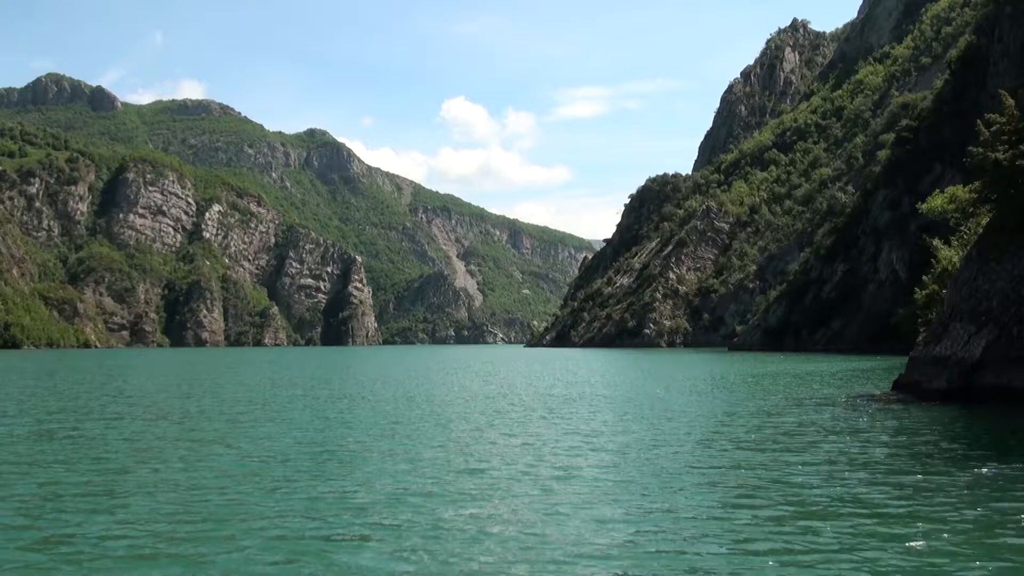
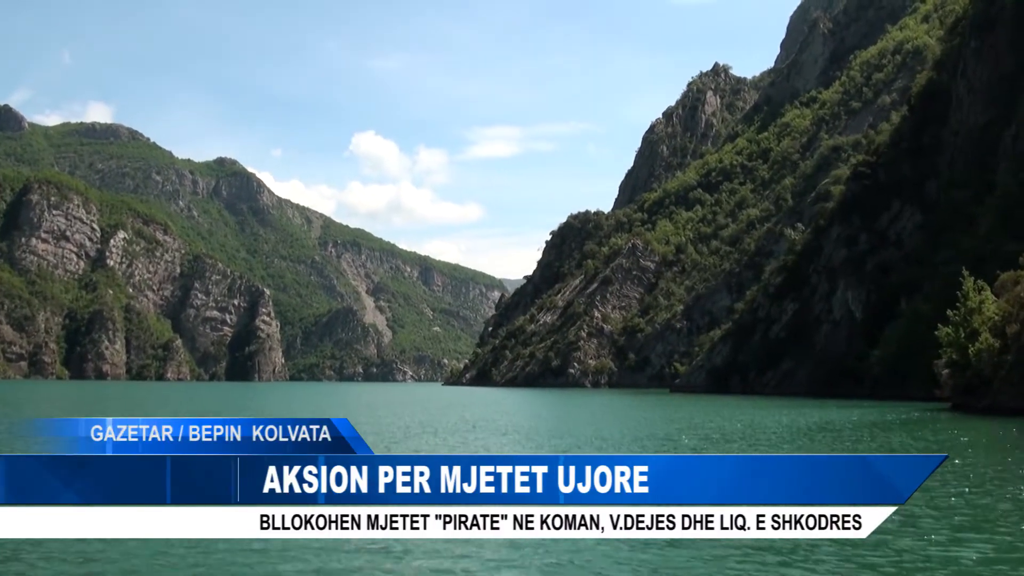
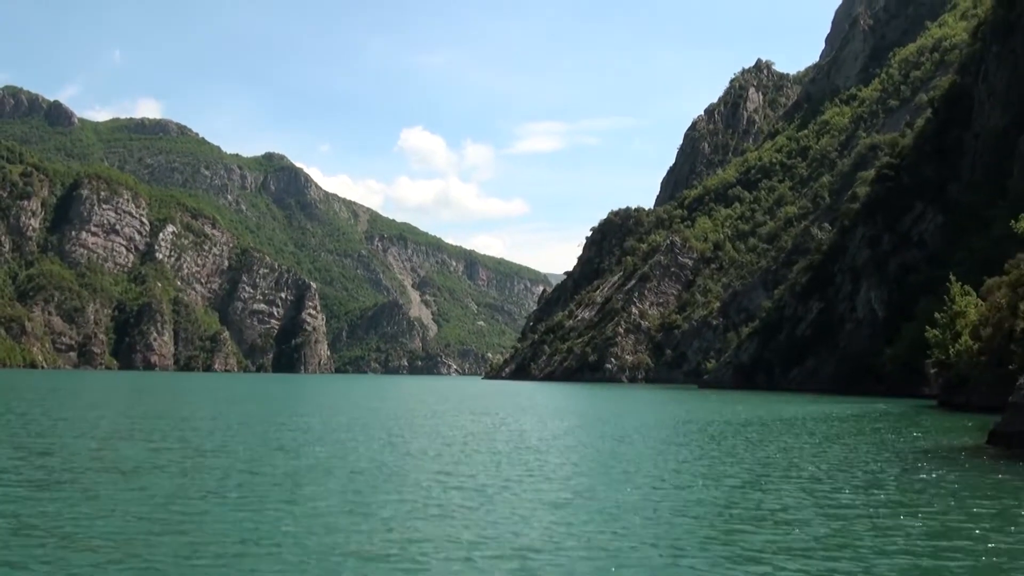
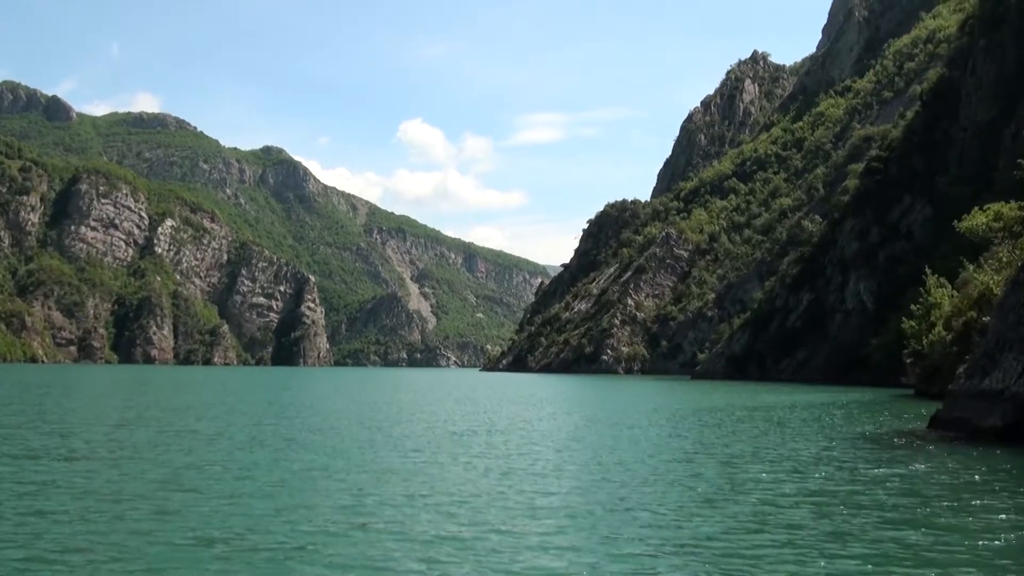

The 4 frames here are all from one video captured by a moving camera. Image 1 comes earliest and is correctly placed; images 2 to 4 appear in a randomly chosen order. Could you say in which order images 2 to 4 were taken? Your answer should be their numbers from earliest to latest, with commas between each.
4, 3, 2
